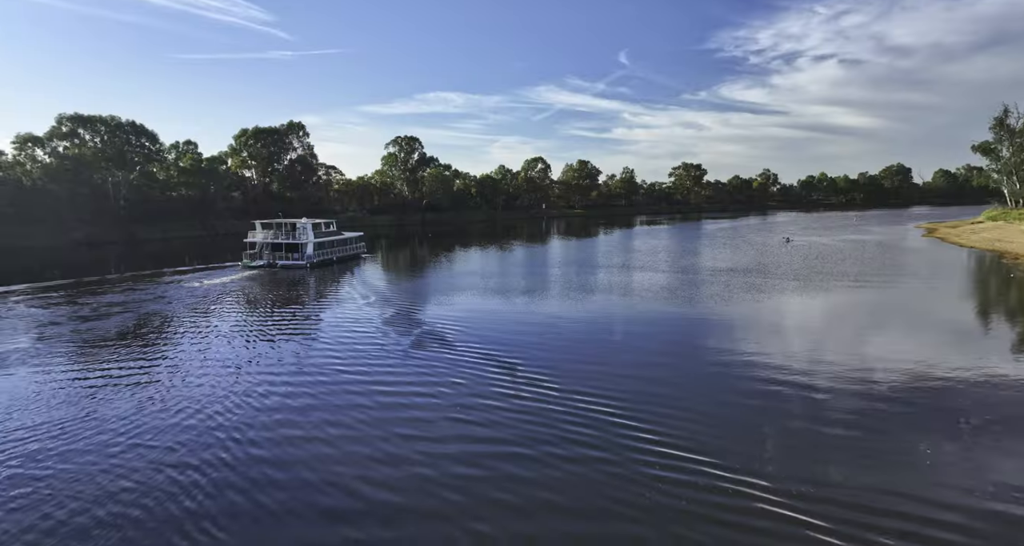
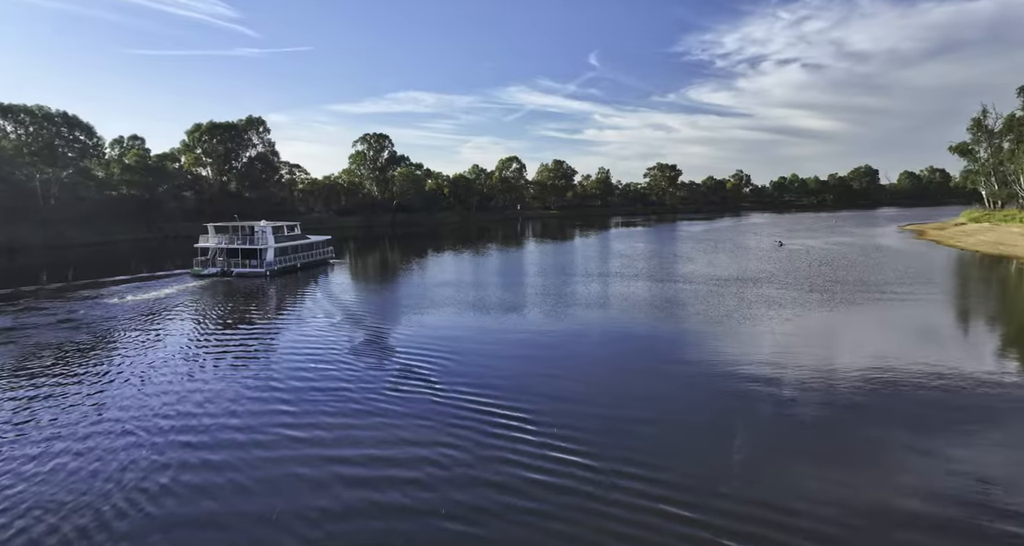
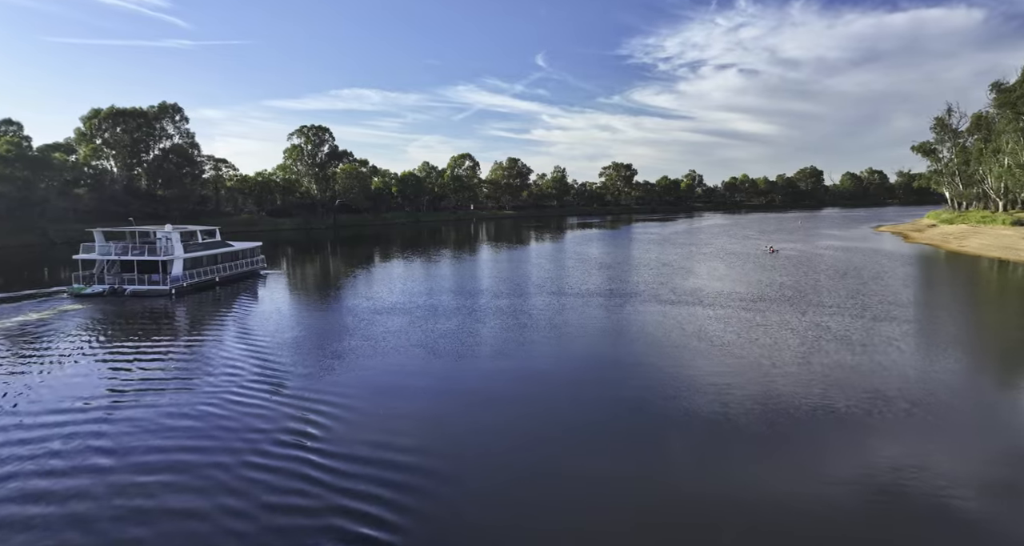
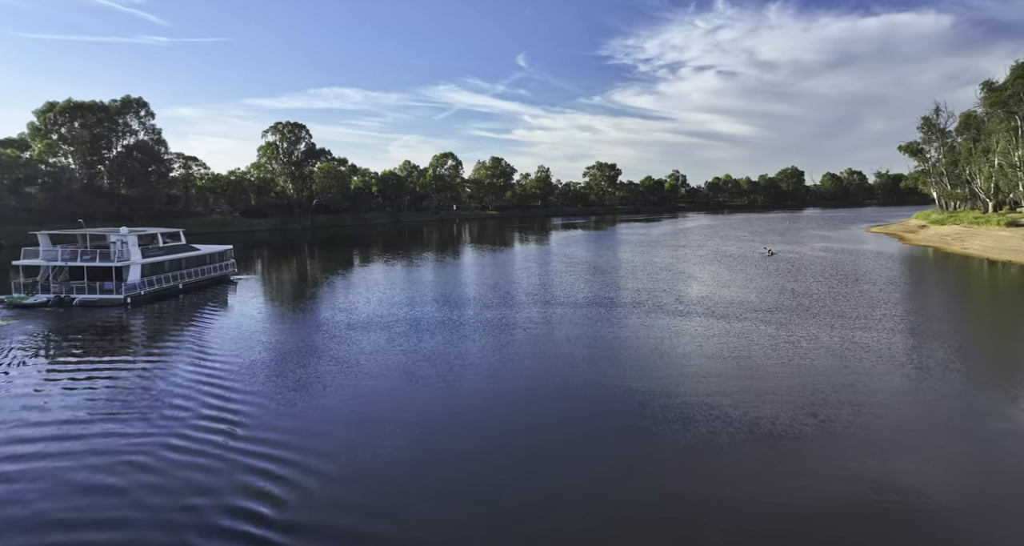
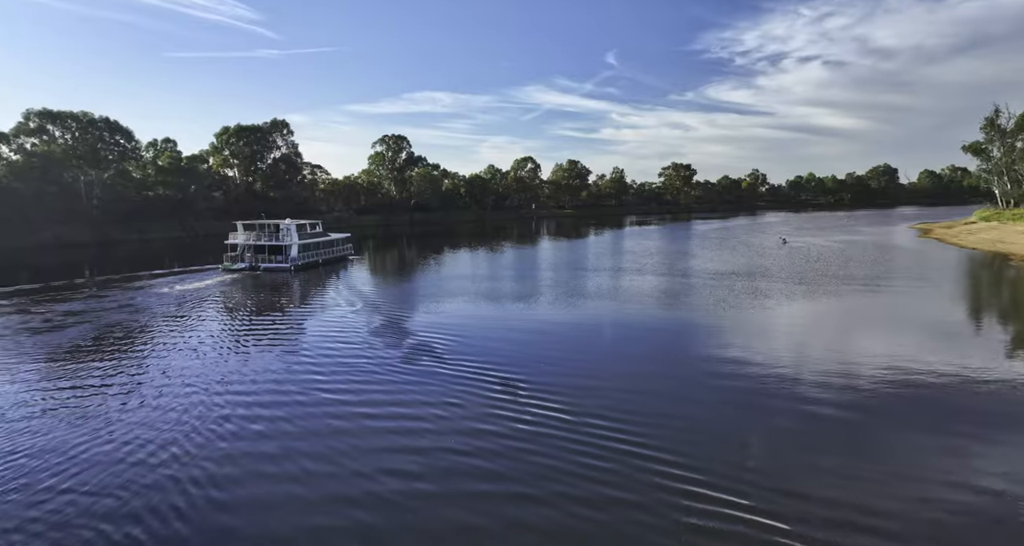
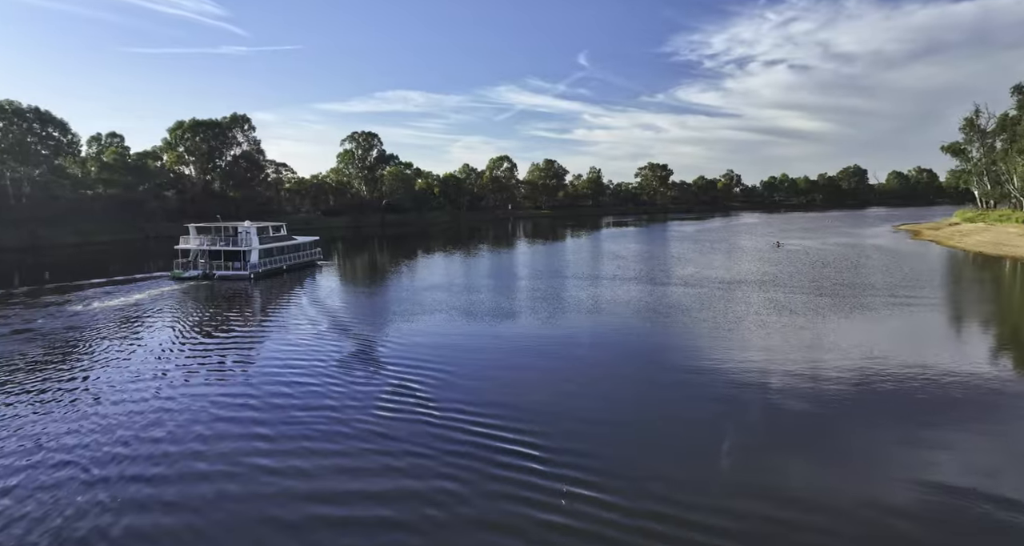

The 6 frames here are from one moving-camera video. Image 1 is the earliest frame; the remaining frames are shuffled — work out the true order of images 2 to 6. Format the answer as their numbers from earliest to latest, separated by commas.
5, 2, 6, 3, 4
